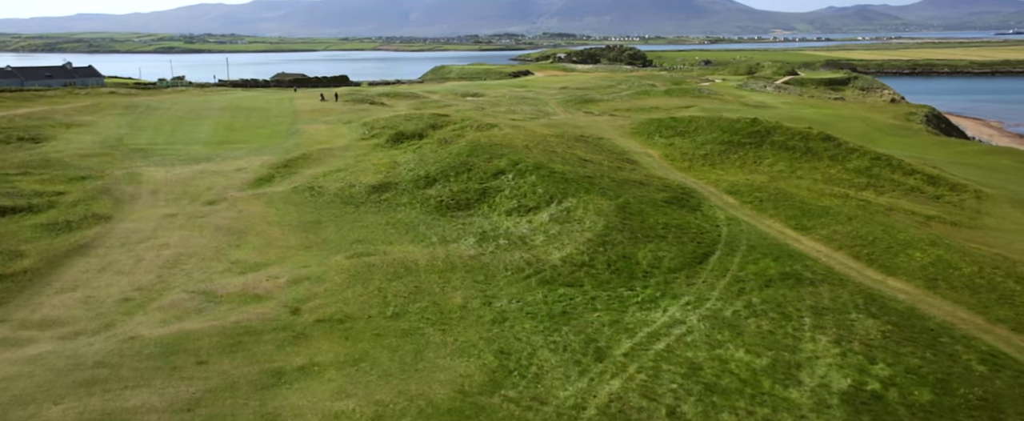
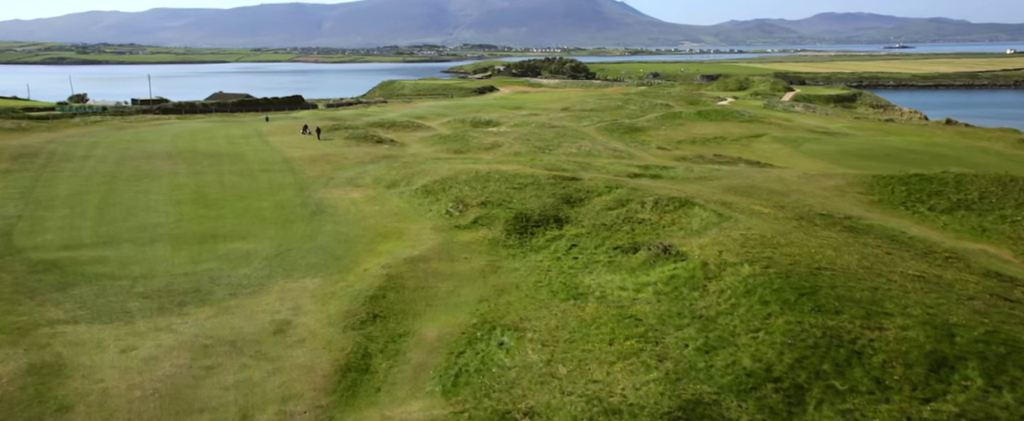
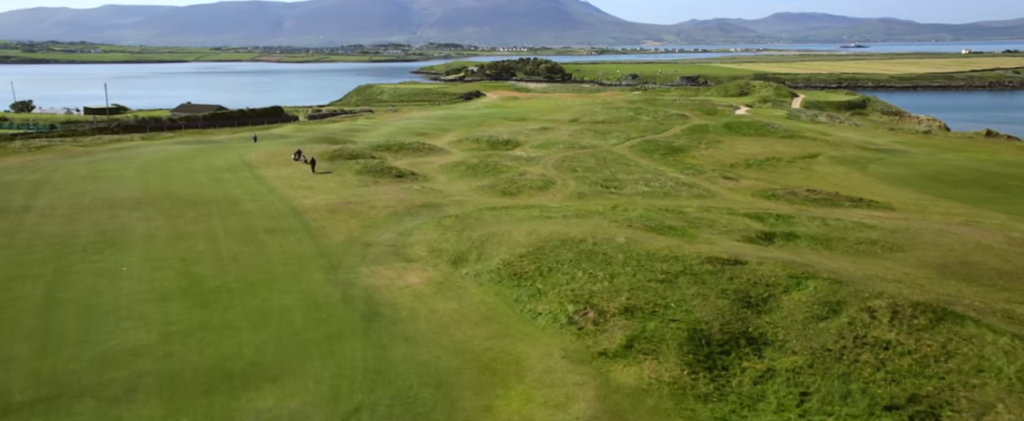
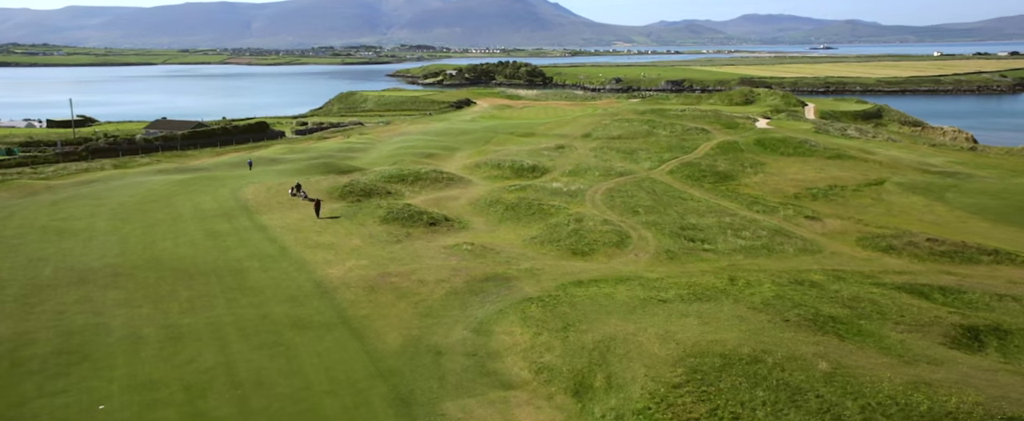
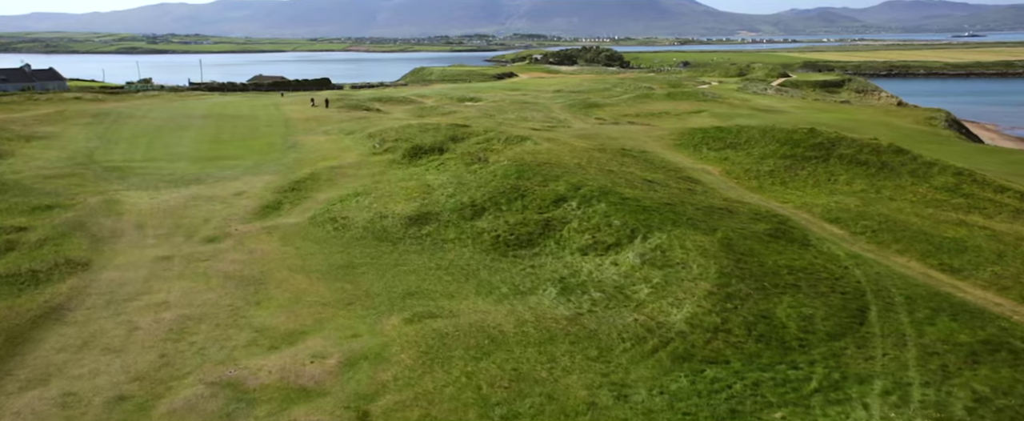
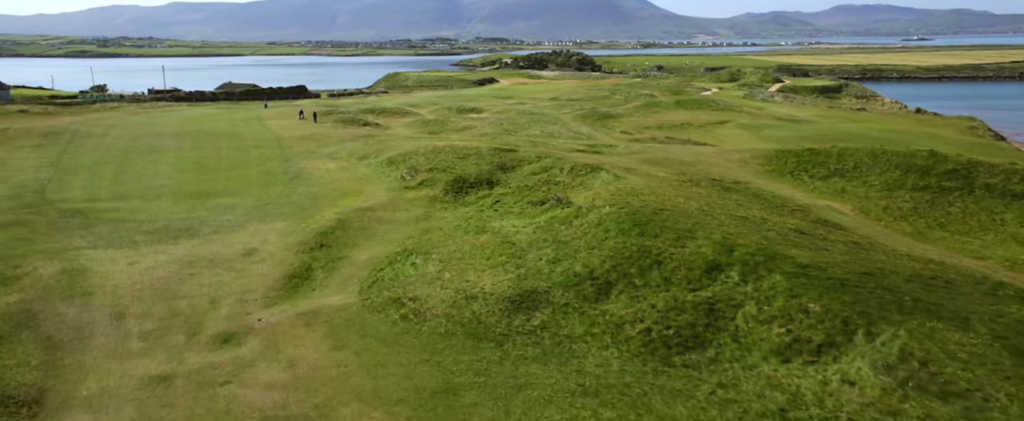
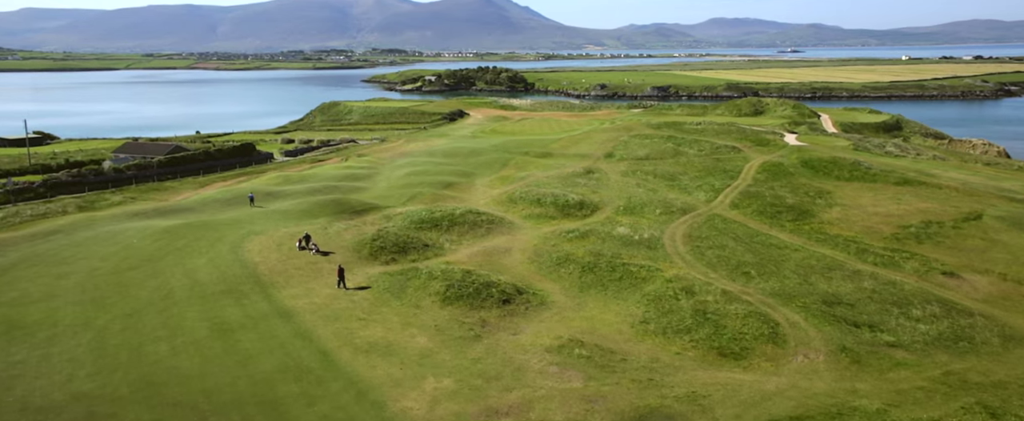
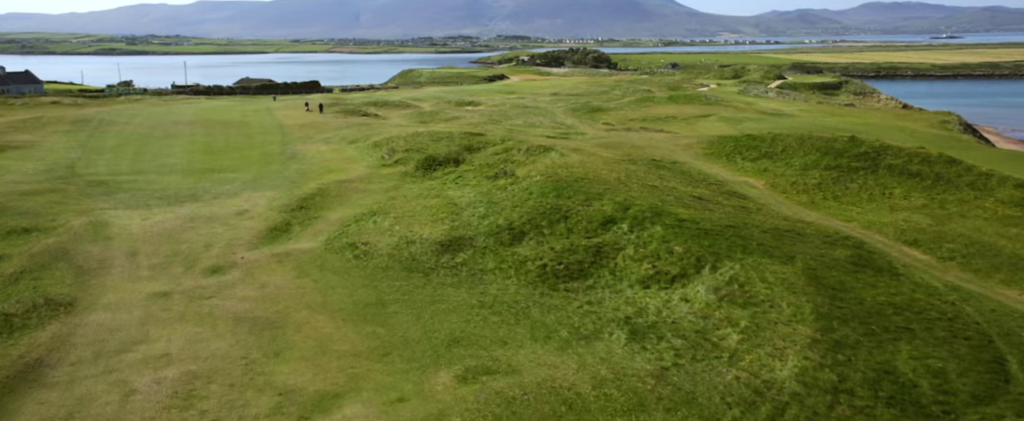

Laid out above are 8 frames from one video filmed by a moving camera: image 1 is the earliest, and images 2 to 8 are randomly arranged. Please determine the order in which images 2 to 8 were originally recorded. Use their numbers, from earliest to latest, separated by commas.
5, 8, 6, 2, 3, 4, 7
